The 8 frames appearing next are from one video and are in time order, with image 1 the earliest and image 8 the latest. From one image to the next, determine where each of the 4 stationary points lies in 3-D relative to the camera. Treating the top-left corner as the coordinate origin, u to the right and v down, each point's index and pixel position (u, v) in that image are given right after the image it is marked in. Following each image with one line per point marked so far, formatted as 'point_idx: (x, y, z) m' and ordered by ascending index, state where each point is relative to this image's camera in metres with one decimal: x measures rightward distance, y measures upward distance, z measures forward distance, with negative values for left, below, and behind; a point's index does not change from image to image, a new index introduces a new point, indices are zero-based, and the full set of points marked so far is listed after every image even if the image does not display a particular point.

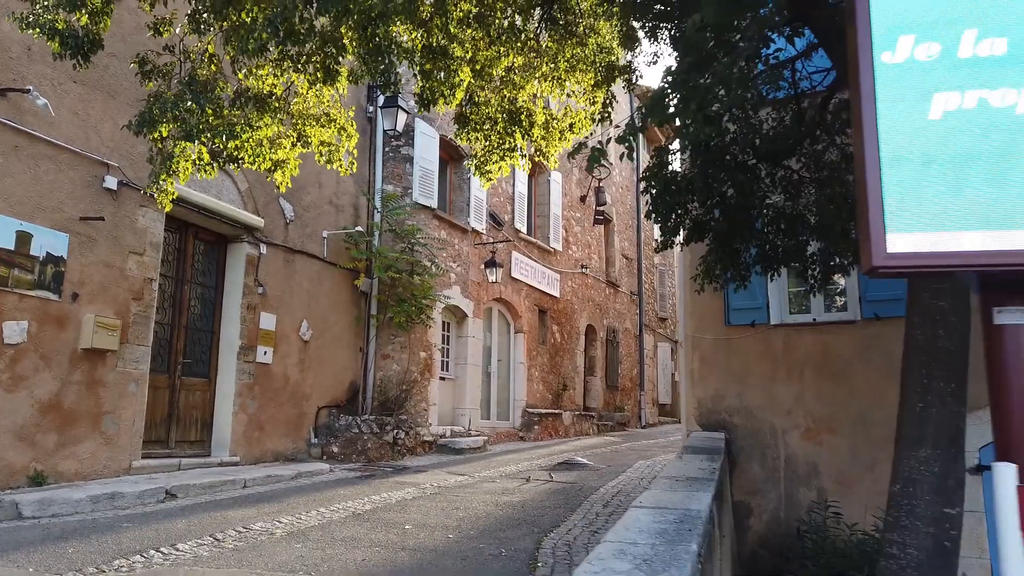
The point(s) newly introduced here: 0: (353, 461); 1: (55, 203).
0: (-1.7, -1.9, +8.1) m
1: (-3.3, +0.6, +5.5) m
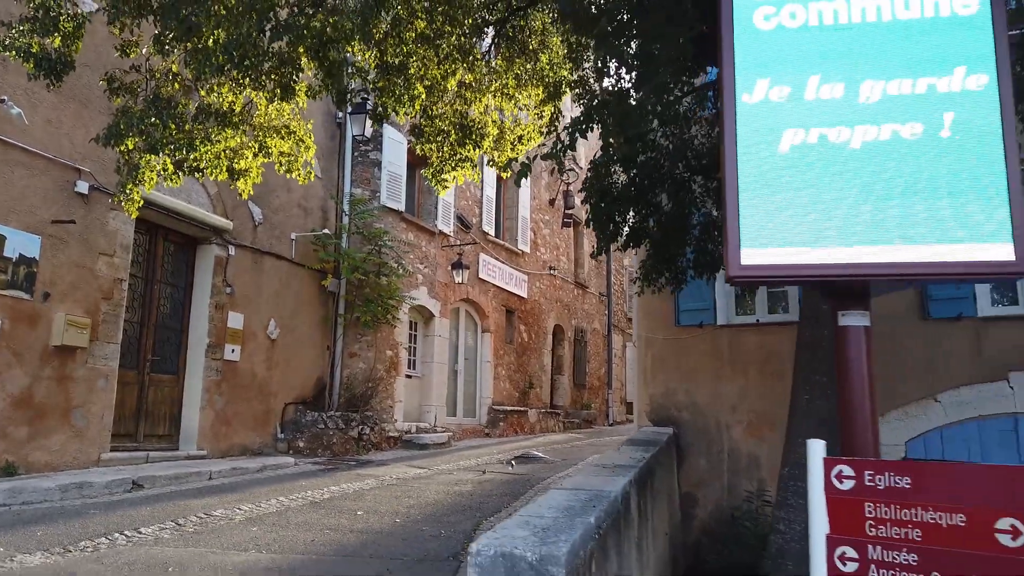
0: (-2.1, -1.9, +8.4) m
1: (-3.7, +0.6, +5.8) m
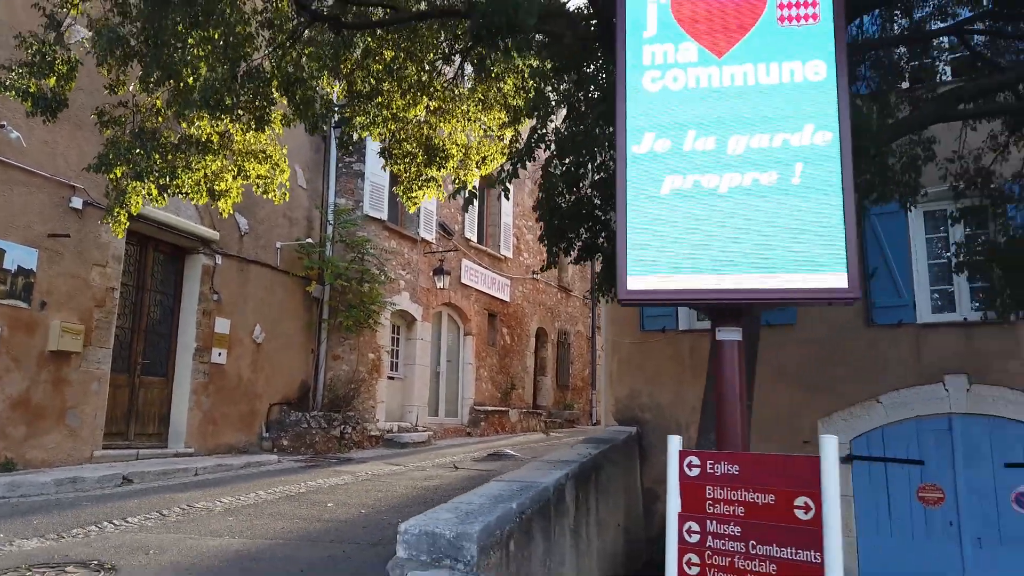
0: (-2.5, -1.9, +8.9) m
1: (-4.0, +0.5, +6.3) m
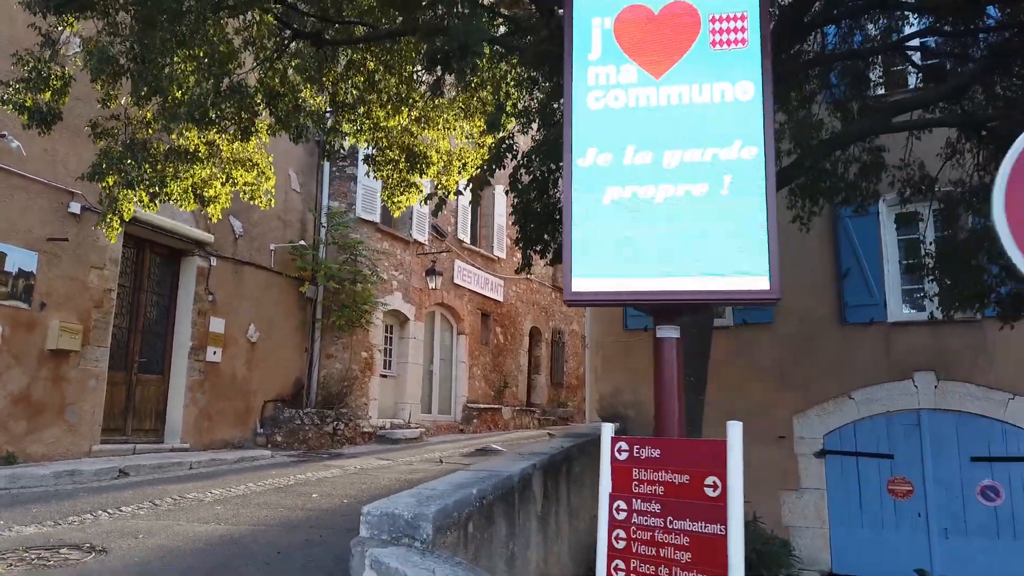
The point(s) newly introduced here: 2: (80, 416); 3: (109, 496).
0: (-2.6, -2.0, +9.2) m
1: (-4.2, +0.5, +6.5) m
2: (-4.0, -1.2, +7.0) m
3: (-2.9, -1.5, +5.5) m
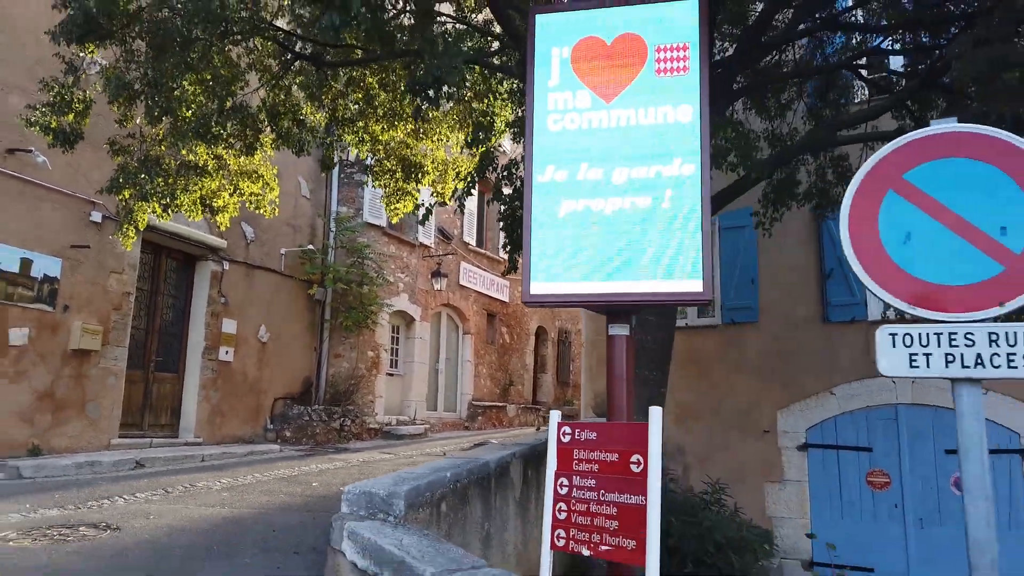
0: (-2.7, -2.0, +9.6) m
1: (-4.3, +0.5, +7.0) m
2: (-4.1, -1.2, +7.5) m
3: (-3.0, -1.6, +6.0) m
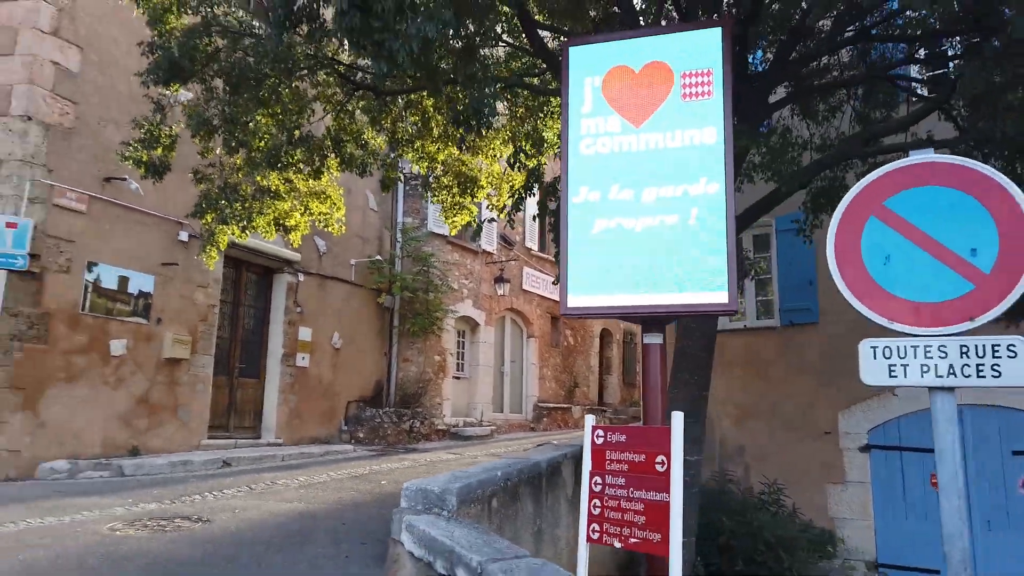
0: (-1.8, -2.1, +10.1) m
1: (-3.8, +0.3, +7.7) m
2: (-3.5, -1.4, +8.1) m
3: (-2.6, -1.7, +6.6) m
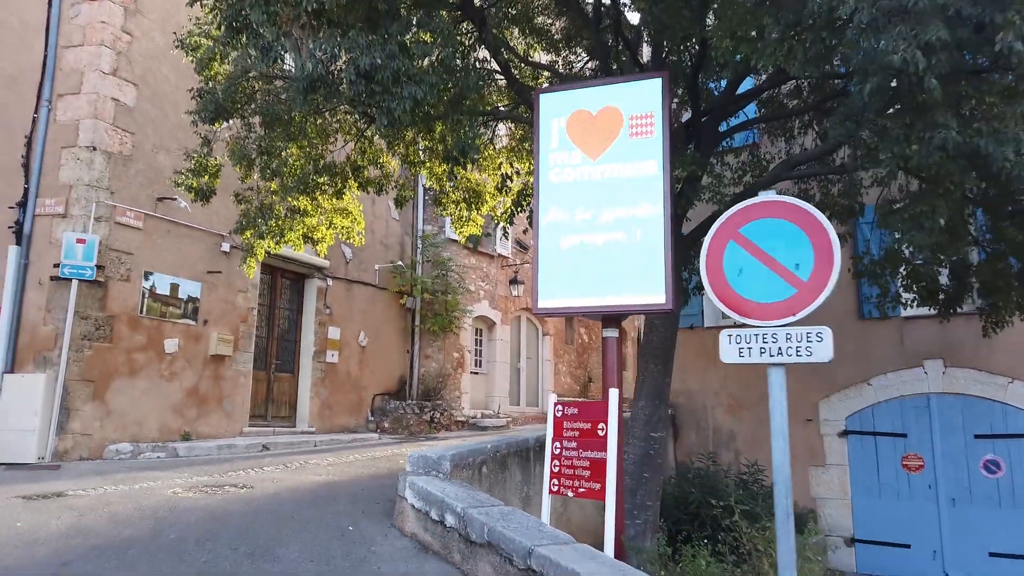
0: (-1.7, -2.1, +11.1) m
1: (-3.7, +0.3, +8.8) m
2: (-3.4, -1.4, +9.2) m
3: (-2.6, -1.7, +7.6) m
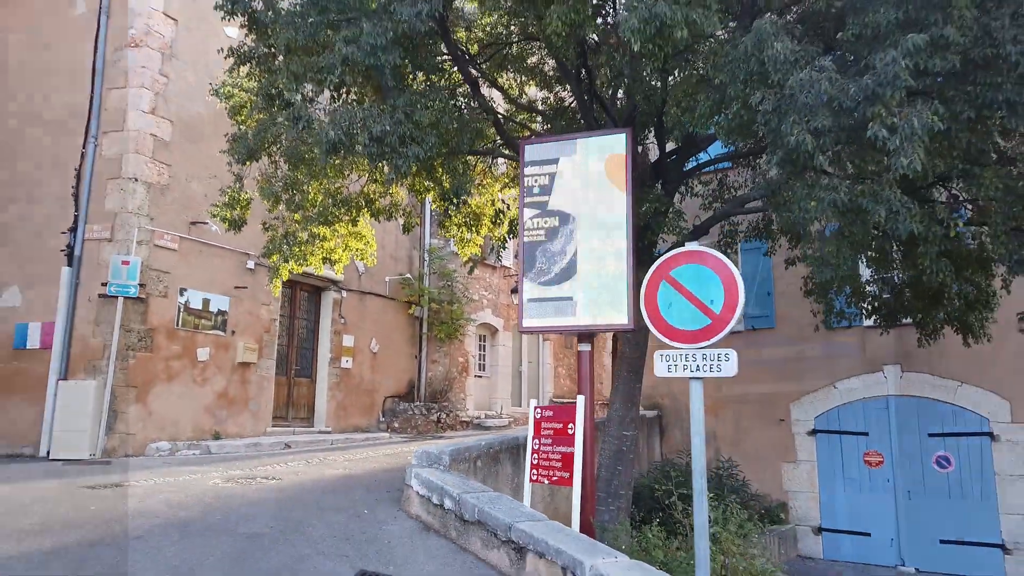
0: (-1.7, -2.3, +12.1) m
1: (-3.8, +0.1, +9.8) m
2: (-3.4, -1.6, +10.1) m
3: (-2.6, -1.9, +8.5) m
